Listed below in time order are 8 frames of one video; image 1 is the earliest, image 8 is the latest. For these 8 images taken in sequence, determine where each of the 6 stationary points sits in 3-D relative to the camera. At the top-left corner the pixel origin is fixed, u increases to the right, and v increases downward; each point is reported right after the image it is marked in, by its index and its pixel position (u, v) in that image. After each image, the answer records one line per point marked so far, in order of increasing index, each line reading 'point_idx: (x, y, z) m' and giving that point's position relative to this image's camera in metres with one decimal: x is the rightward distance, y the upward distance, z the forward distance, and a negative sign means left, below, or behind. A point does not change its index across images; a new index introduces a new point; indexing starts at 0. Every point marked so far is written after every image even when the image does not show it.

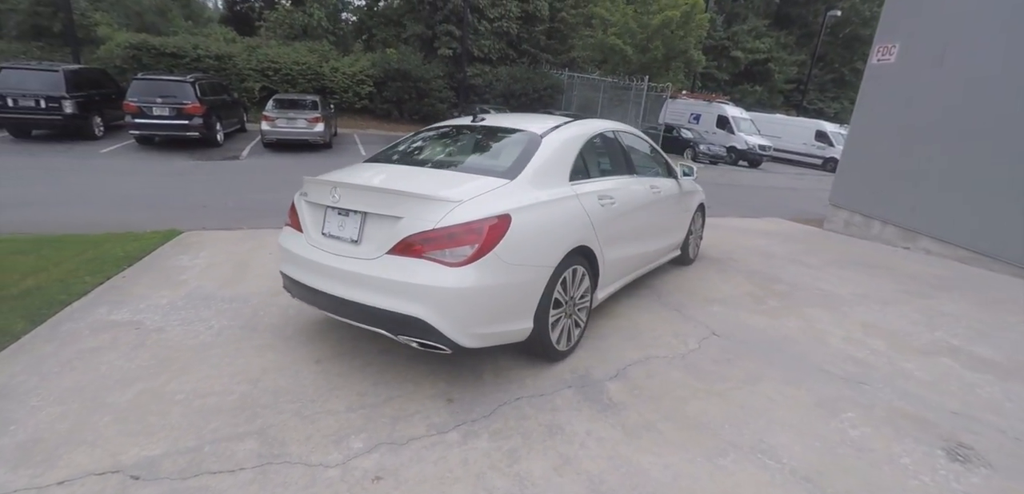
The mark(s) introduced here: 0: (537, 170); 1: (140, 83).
0: (+0.1, +0.5, +3.2) m
1: (-7.2, +3.1, +10.1) m
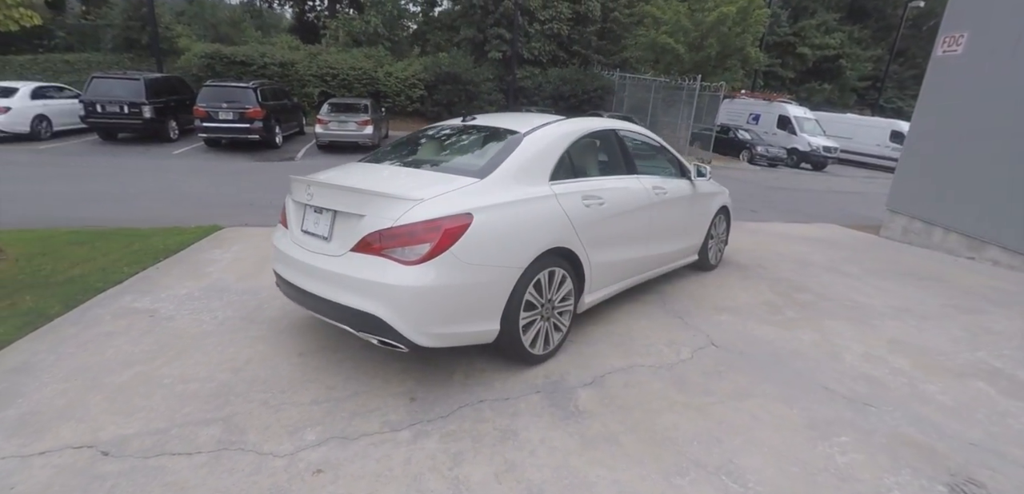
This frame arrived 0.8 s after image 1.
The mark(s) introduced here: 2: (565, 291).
0: (0.0, +0.5, +3.1) m
1: (-6.3, +3.3, +10.9) m
2: (+0.3, -0.3, +3.3) m
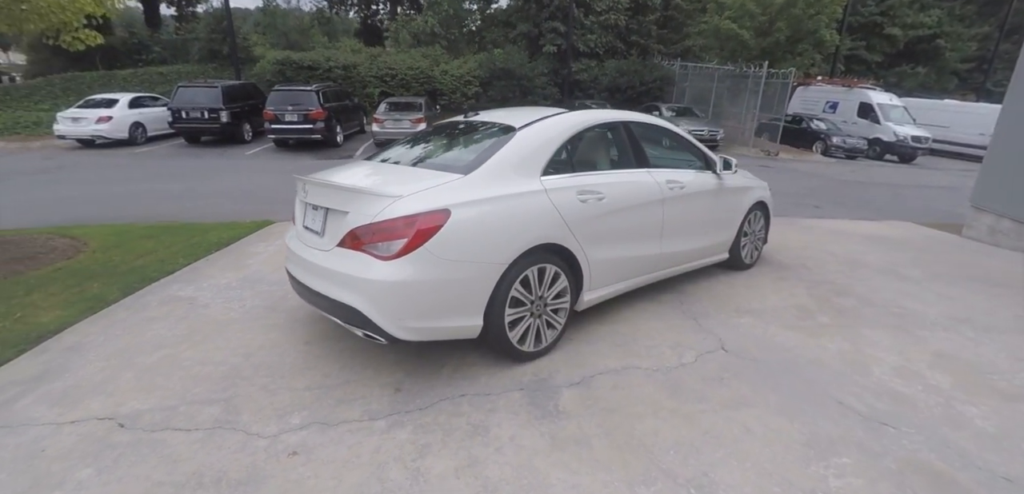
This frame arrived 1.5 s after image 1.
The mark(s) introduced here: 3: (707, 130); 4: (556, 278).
0: (-0.1, +0.5, +3.1) m
1: (-5.3, +3.4, +11.7) m
2: (+0.3, -0.3, +3.3) m
3: (+5.0, +3.1, +13.9) m
4: (+0.3, -0.2, +3.3) m
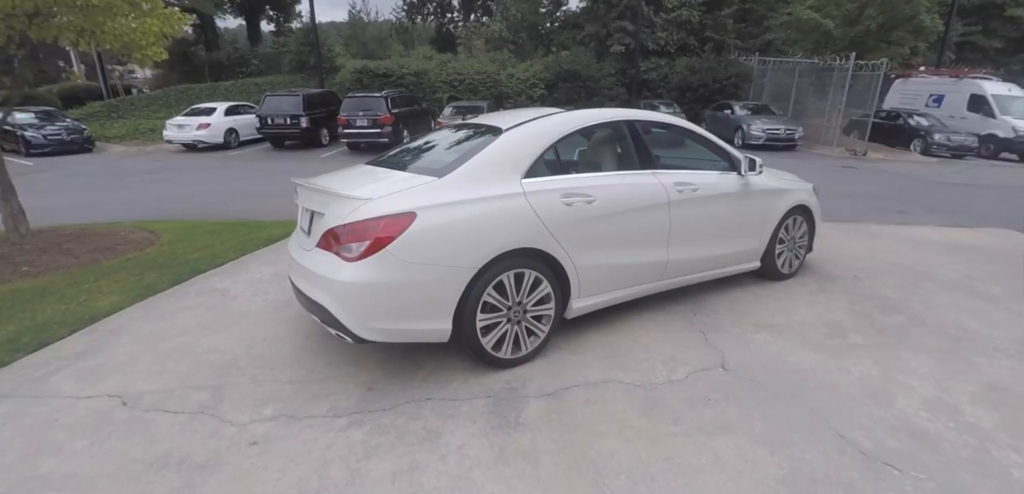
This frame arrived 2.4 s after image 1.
0: (-0.2, +0.5, +3.0) m
1: (-3.8, +3.4, +12.3) m
2: (+0.2, -0.3, +3.2) m
3: (+6.6, +2.9, +12.9) m
4: (+0.2, -0.2, +3.2) m
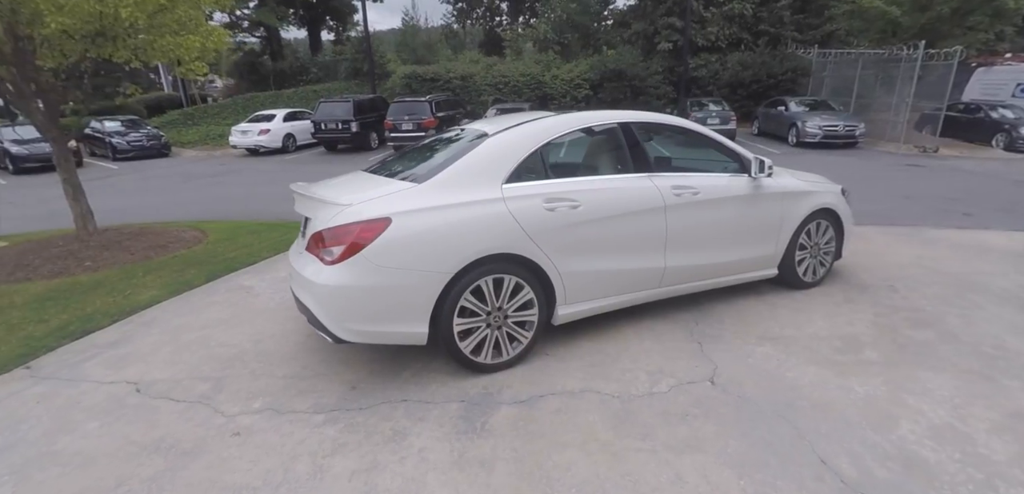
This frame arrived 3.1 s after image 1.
0: (-0.3, +0.4, +3.1) m
1: (-2.8, +3.4, +12.7) m
2: (+0.1, -0.3, +3.1) m
3: (+7.6, +2.8, +12.0) m
4: (0.0, -0.3, +3.1) m
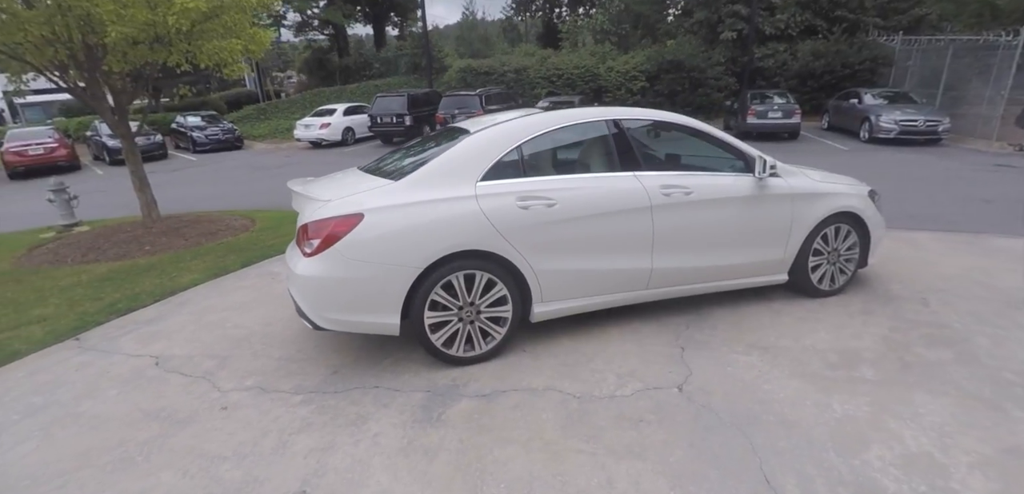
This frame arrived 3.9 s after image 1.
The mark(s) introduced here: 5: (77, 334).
0: (-0.5, +0.5, +3.1) m
1: (-1.5, +3.7, +13.0) m
2: (-0.1, -0.3, +3.2) m
3: (+8.6, +2.7, +10.9) m
4: (-0.1, -0.2, +3.2) m
5: (-3.5, -0.7, +4.1) m
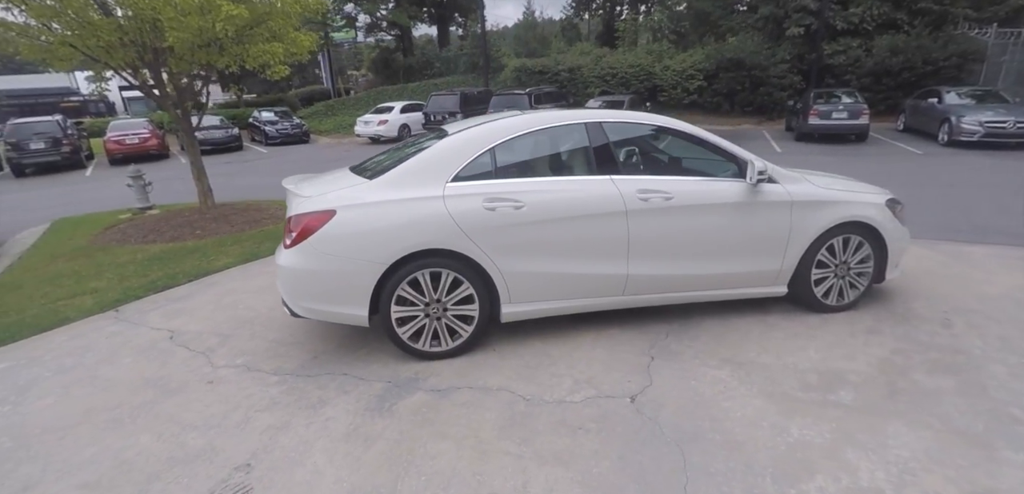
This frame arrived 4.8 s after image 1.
0: (-0.6, +0.5, +3.2) m
1: (-0.3, +3.7, +13.1) m
2: (-0.3, -0.3, +3.3) m
3: (+9.5, +2.3, +9.7) m
4: (-0.3, -0.2, +3.2) m
5: (-3.5, -0.5, +4.6) m
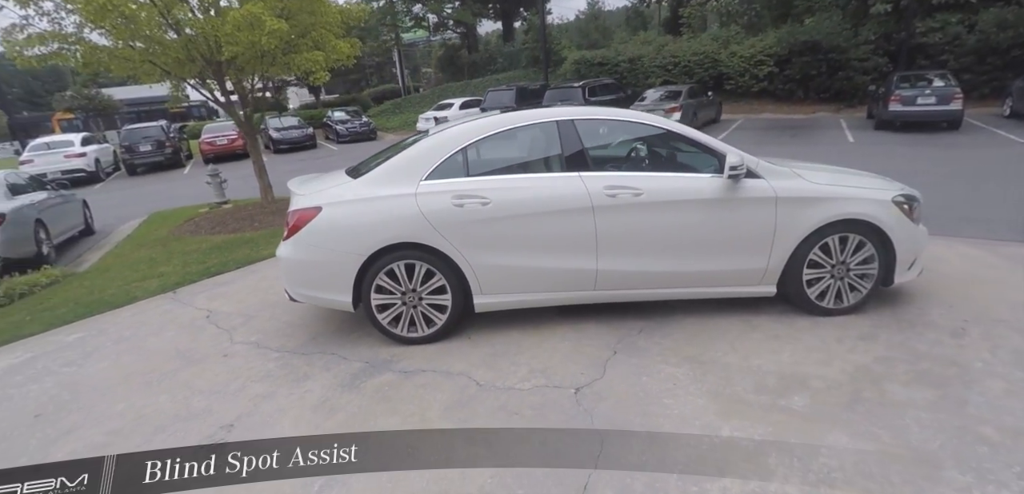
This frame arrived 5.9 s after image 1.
0: (-0.8, +0.5, +3.5) m
1: (+1.2, +3.9, +13.2) m
2: (-0.5, -0.3, +3.5) m
3: (+10.2, +2.3, +8.3) m
4: (-0.5, -0.2, +3.5) m
5: (-3.4, -0.4, +5.3) m
